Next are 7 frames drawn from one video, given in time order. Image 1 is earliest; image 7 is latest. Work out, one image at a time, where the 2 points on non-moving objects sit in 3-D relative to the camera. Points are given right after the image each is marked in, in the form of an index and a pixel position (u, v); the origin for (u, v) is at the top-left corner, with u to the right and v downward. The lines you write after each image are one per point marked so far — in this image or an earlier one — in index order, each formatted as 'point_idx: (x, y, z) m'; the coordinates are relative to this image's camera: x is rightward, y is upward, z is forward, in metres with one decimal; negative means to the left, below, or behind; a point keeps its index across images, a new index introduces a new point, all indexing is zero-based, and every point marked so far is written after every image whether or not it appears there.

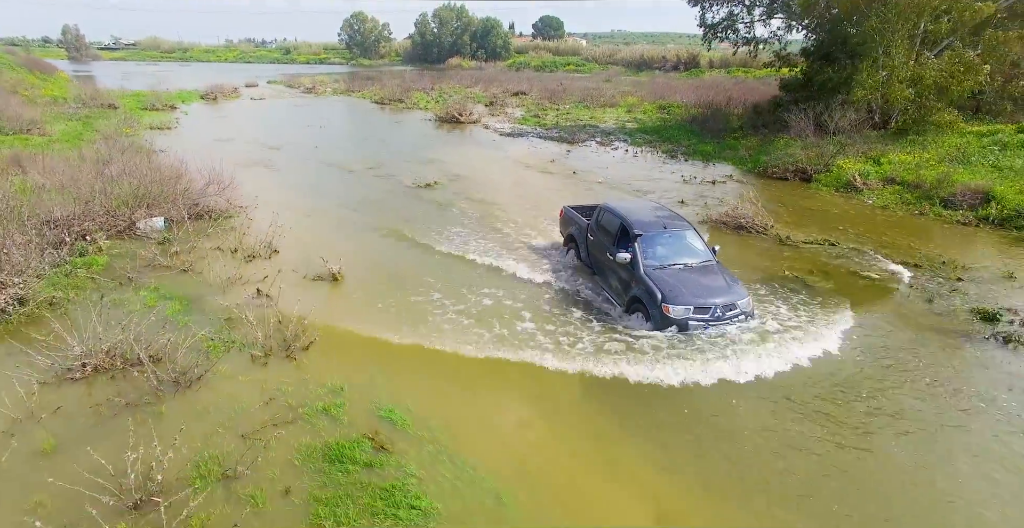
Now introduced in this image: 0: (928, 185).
0: (+12.8, +2.5, +16.6) m
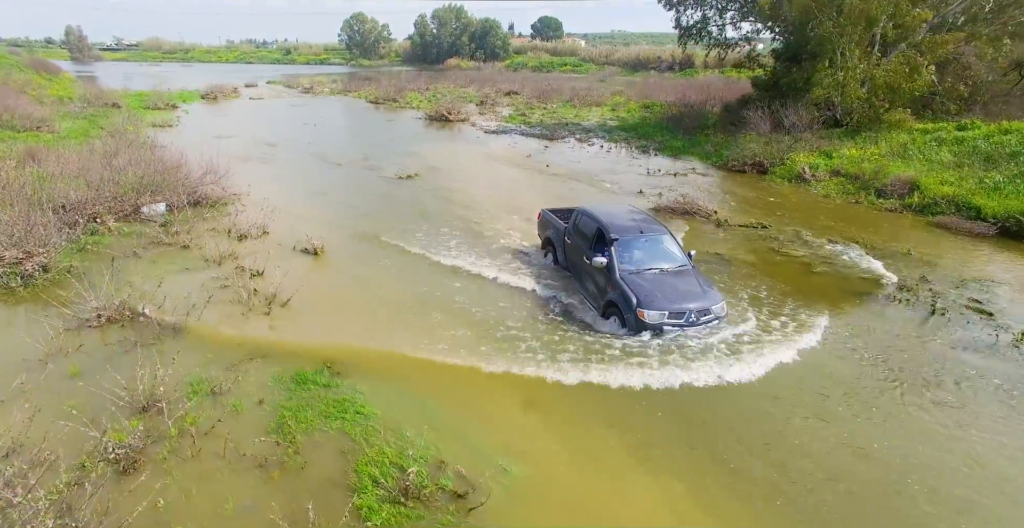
0: (+11.9, +3.0, +18.1) m
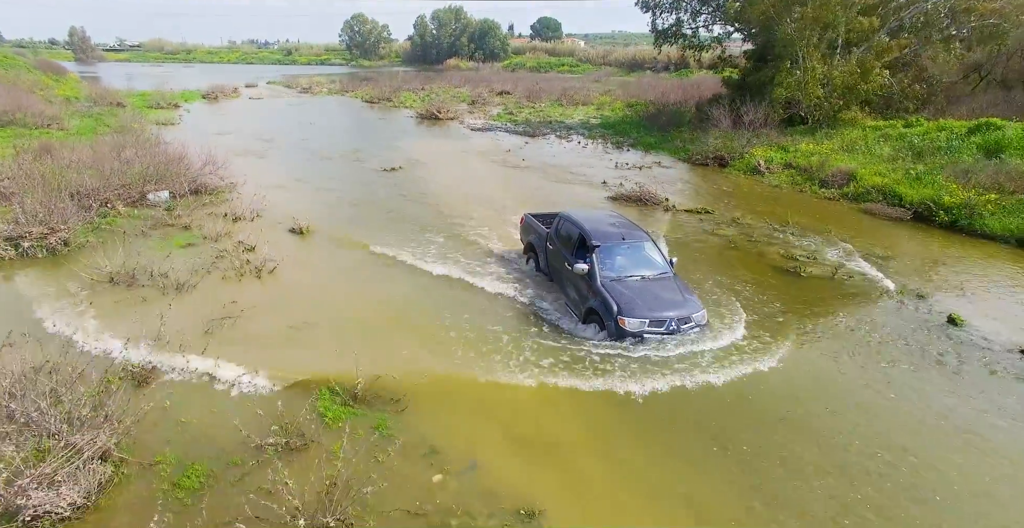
0: (+11.0, +3.5, +19.7) m
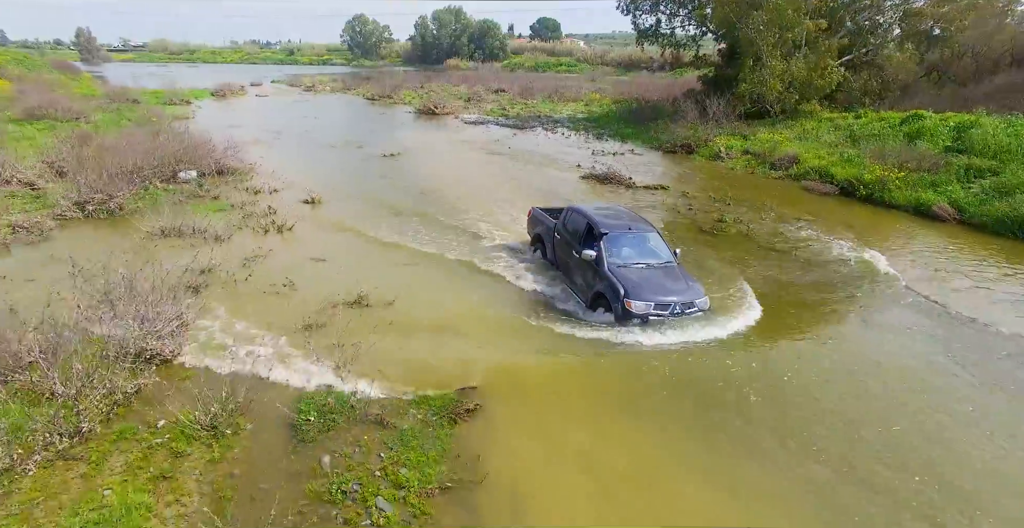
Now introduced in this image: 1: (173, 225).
0: (+10.3, +4.5, +22.2) m
1: (-7.9, +0.9, +12.7) m
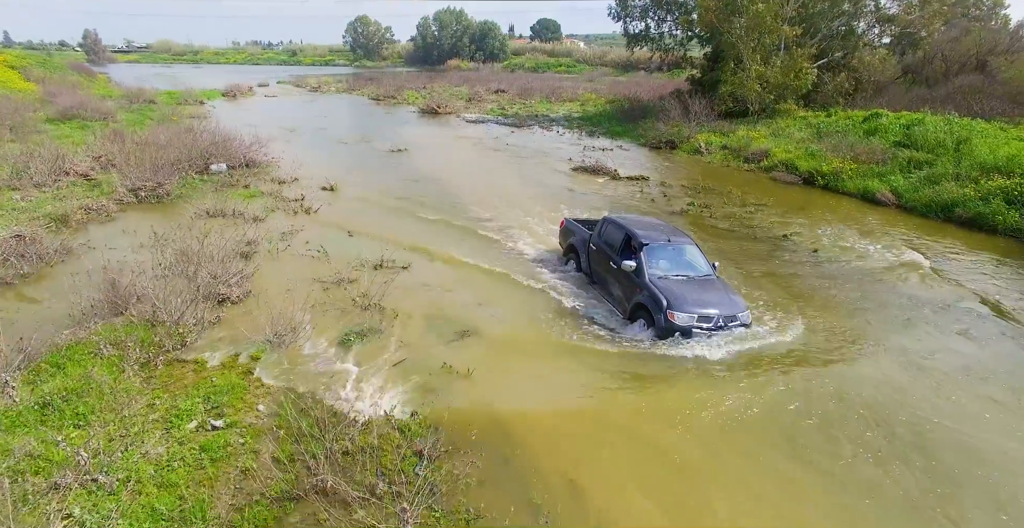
0: (+10.2, +5.2, +24.4) m
1: (-8.1, +1.5, +14.8) m
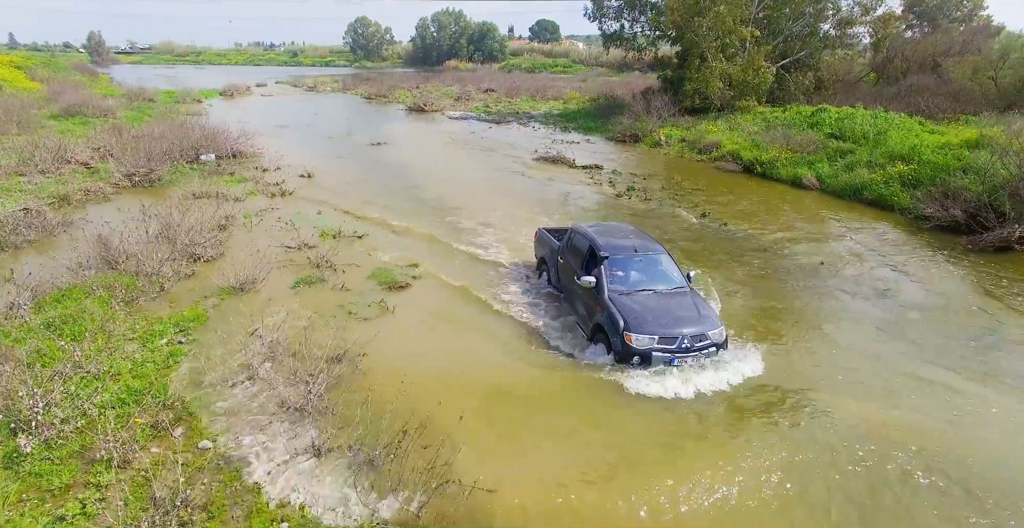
0: (+8.8, +5.8, +26.1) m
1: (-9.5, +2.2, +16.6) m
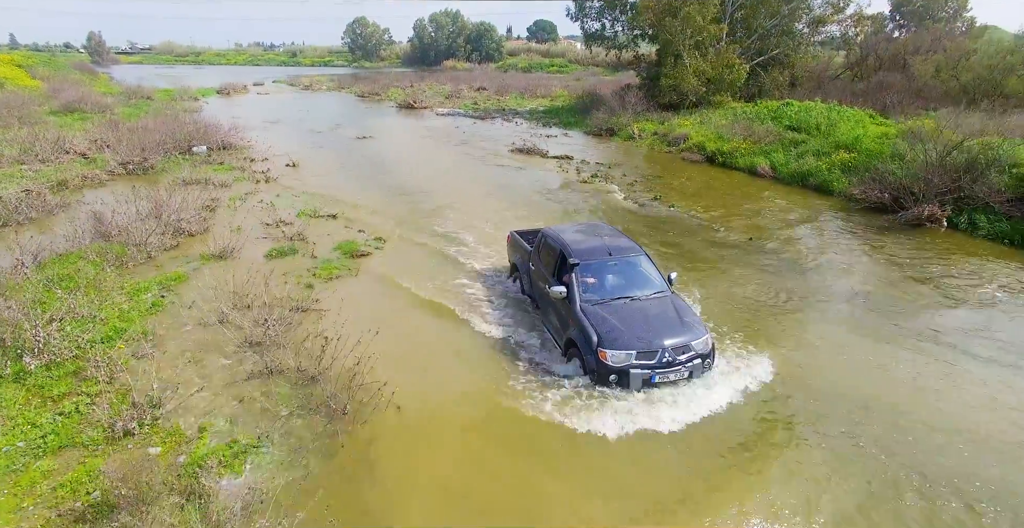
0: (+7.8, +6.4, +27.3) m
1: (-10.5, +2.8, +17.8) m
